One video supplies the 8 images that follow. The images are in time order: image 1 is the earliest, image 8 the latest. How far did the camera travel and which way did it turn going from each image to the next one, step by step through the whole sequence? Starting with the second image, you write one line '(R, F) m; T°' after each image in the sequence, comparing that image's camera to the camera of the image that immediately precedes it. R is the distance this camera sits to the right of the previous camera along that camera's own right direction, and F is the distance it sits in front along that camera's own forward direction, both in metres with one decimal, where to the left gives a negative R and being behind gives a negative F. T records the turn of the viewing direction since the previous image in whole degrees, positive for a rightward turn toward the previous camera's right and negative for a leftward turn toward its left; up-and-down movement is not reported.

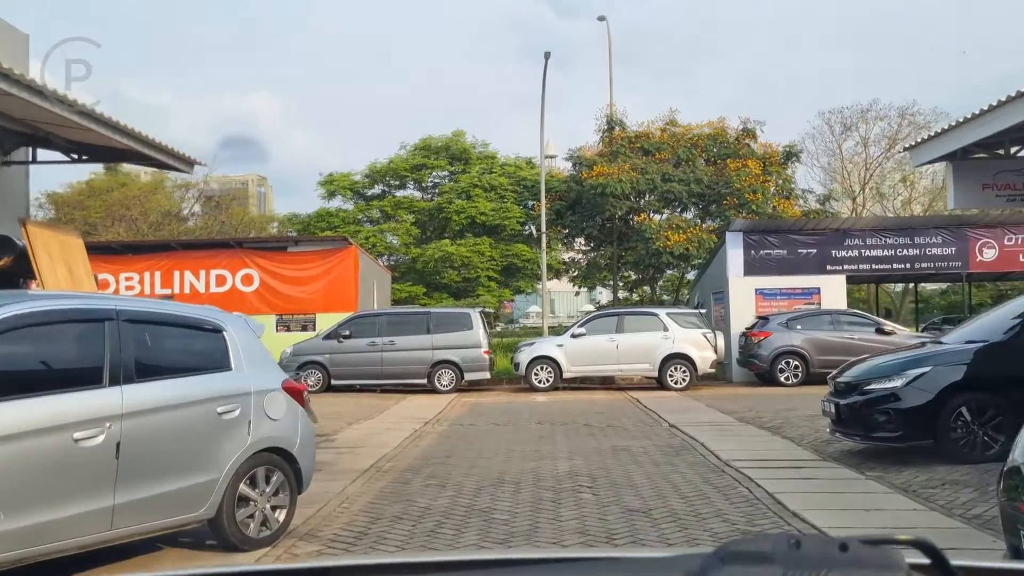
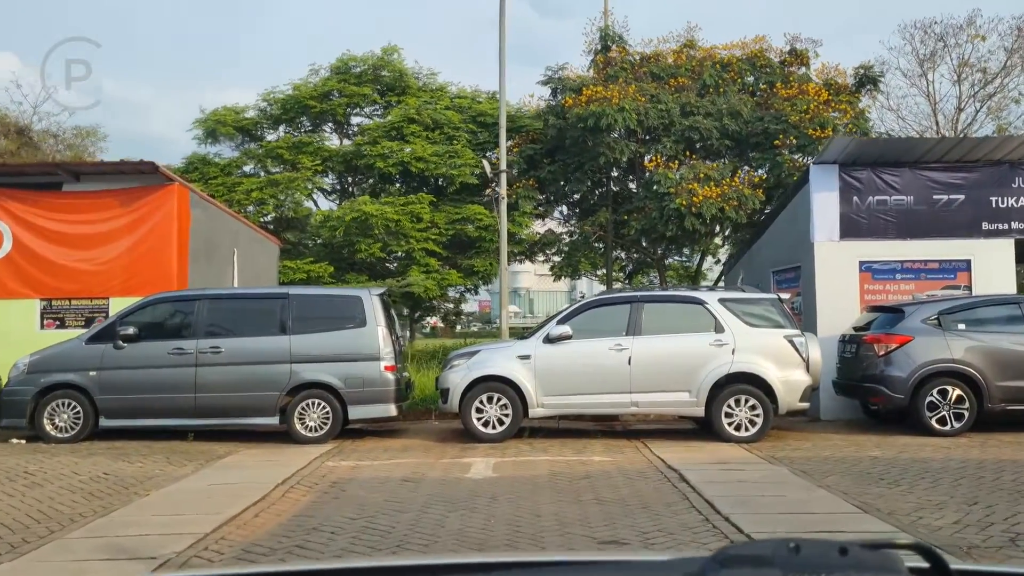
(+0.7, +9.4) m; +1°
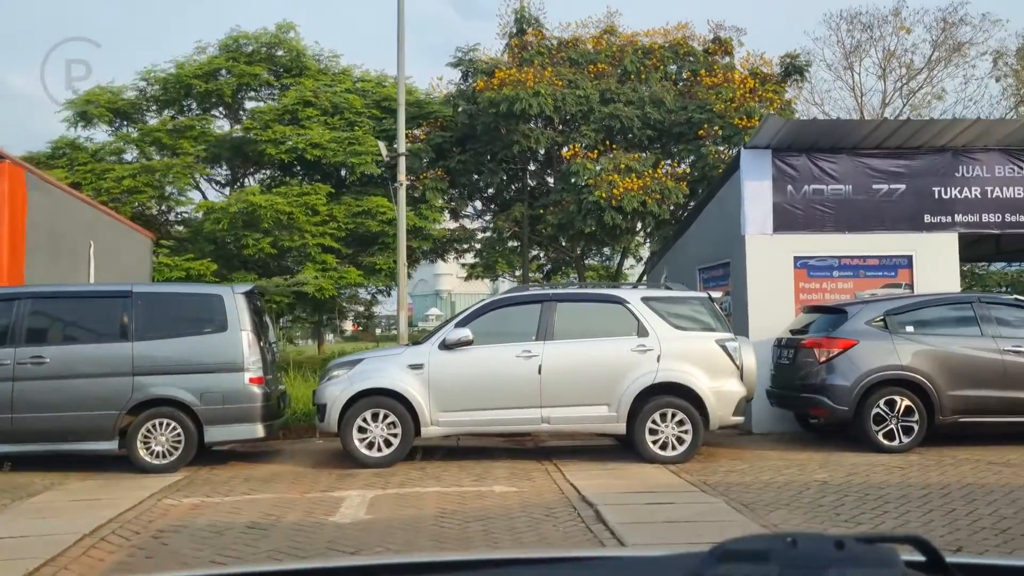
(+0.3, +1.6) m; +5°
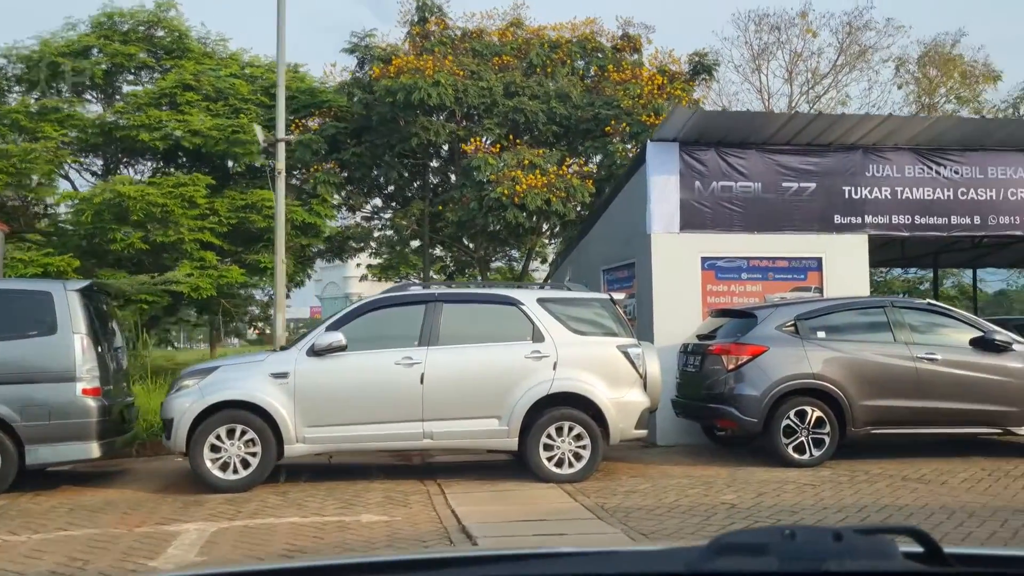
(+0.3, +1.0) m; +6°
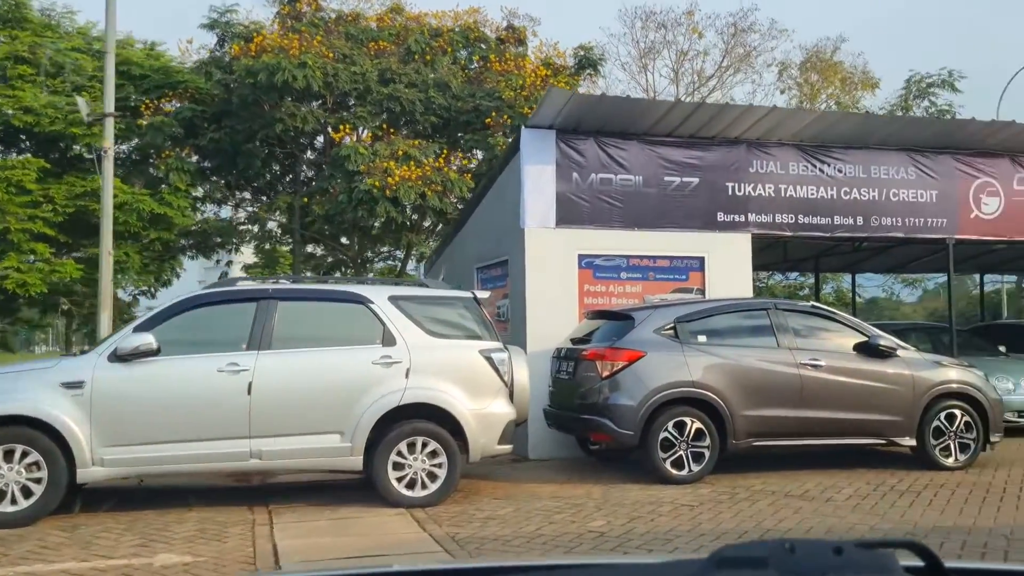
(+0.4, +1.0) m; +7°
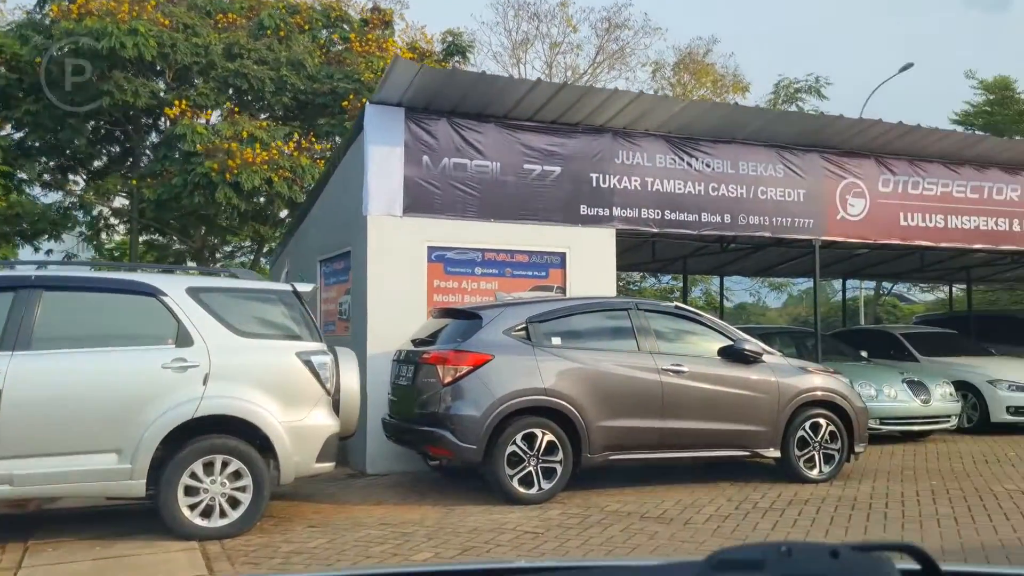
(+0.4, +1.0) m; +8°
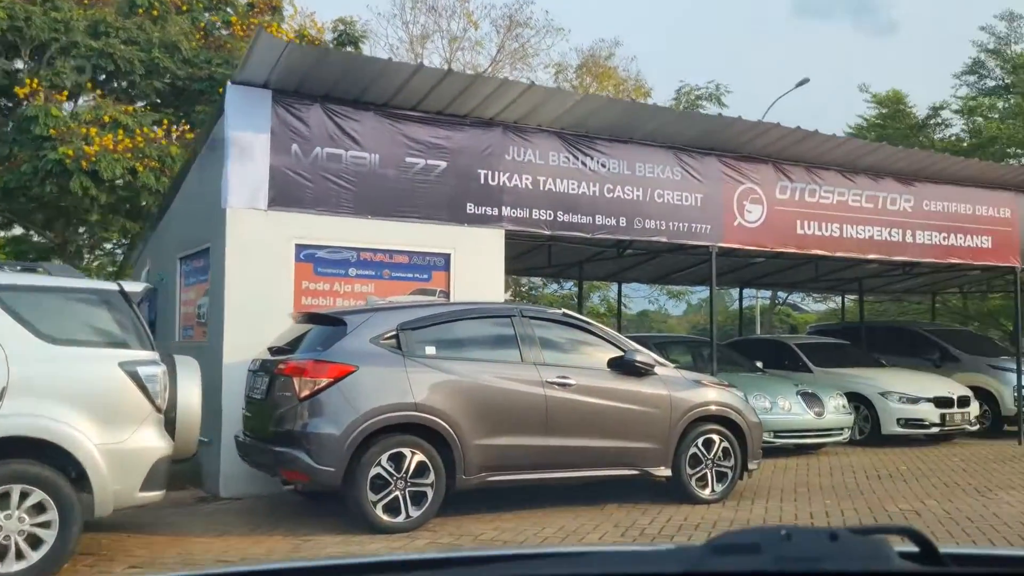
(+0.3, +0.7) m; +6°
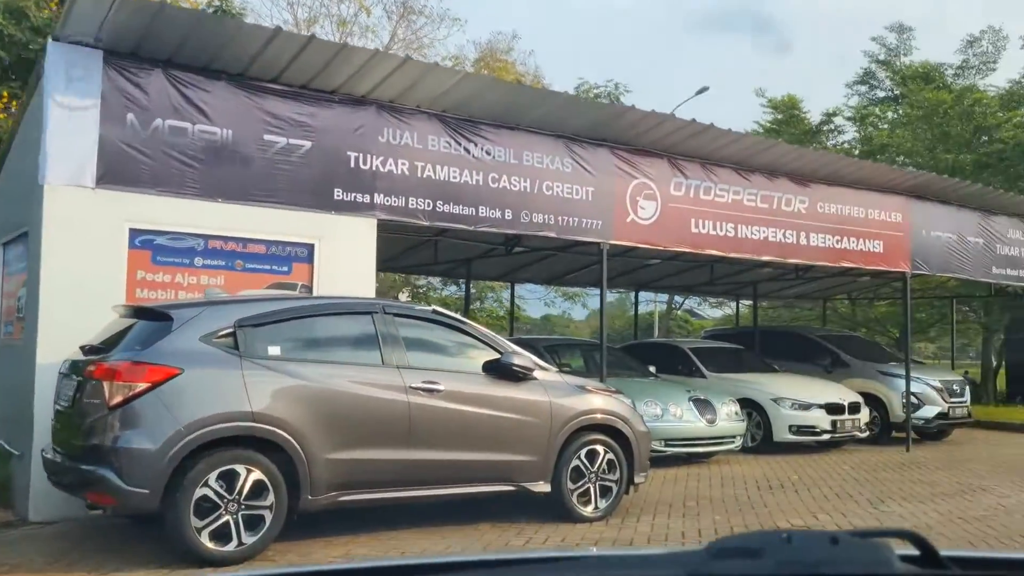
(+0.3, +0.8) m; +6°
